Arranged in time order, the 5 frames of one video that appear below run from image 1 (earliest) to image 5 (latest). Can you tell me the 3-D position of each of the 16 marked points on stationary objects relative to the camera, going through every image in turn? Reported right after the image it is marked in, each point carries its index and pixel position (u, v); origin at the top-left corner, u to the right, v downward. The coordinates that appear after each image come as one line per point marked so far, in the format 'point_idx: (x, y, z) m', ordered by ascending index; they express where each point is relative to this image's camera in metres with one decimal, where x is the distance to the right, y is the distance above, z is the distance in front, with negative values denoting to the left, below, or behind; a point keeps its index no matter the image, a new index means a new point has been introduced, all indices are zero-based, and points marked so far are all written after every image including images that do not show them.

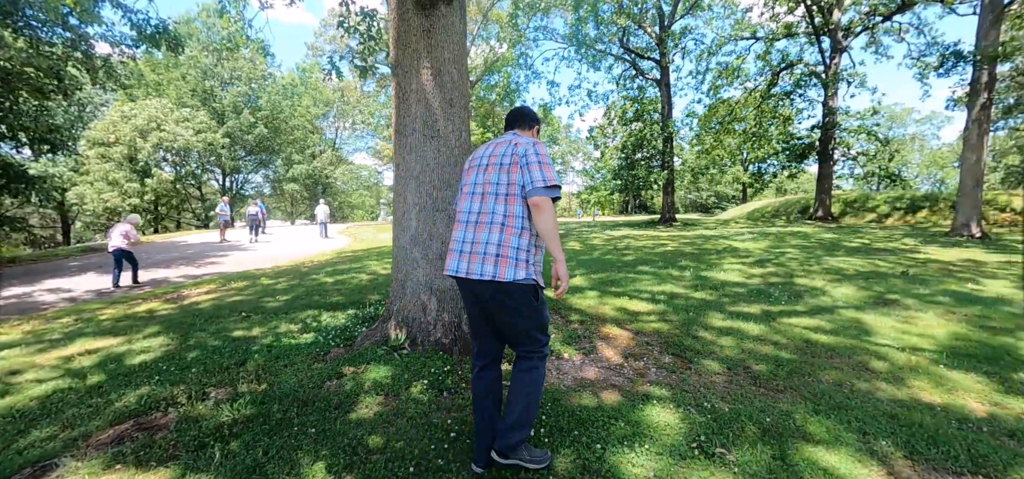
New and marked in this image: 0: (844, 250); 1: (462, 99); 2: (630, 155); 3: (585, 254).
0: (+7.4, -0.2, +10.0) m
1: (-0.4, +1.1, +3.4) m
2: (+5.3, +3.8, +19.7) m
3: (+1.4, -0.3, +8.7) m
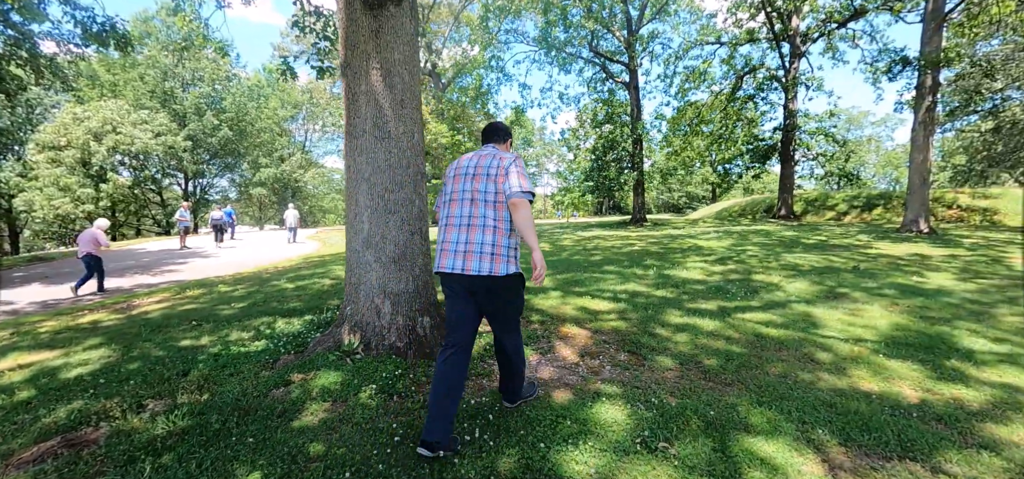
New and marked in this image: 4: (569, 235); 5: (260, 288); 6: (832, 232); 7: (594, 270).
0: (+6.7, -0.2, +10.3) m
1: (-0.7, +1.1, +3.4) m
2: (+4.0, +3.7, +20.0) m
3: (+0.8, -0.3, +8.8) m
4: (+1.7, +0.1, +13.5) m
5: (-3.7, -0.7, +6.5) m
6: (+10.0, +0.3, +14.1) m
7: (+1.3, -0.5, +7.1) m
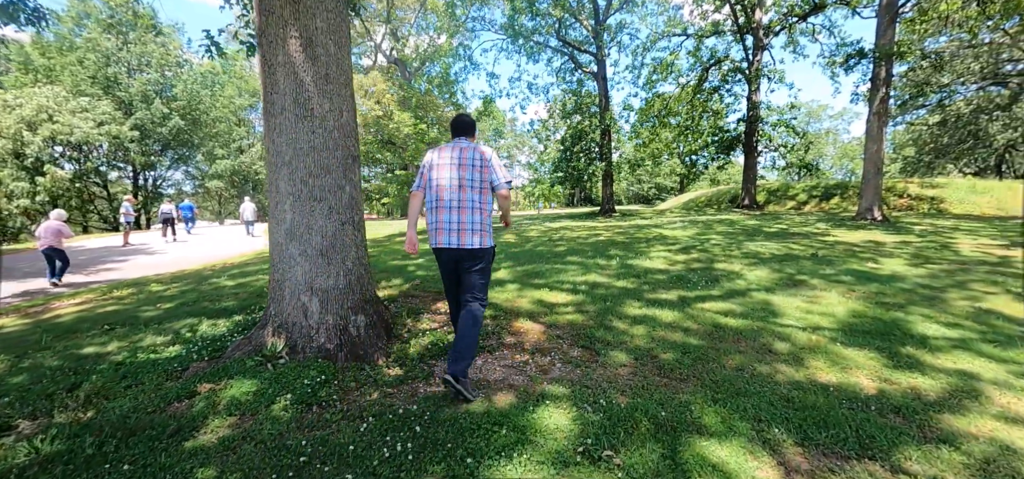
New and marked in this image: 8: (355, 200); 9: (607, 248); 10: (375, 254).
0: (+5.9, +0.1, +10.5) m
1: (-1.2, +1.1, +3.0) m
2: (+2.6, +4.1, +19.8) m
3: (+0.1, -0.1, +8.5) m
4: (+0.7, +0.4, +13.3) m
5: (-4.3, -0.6, +6.0) m
6: (+9.0, +0.6, +14.4) m
7: (+0.7, -0.3, +6.9) m
8: (-1.1, +0.3, +3.2) m
9: (+1.7, -0.1, +8.2) m
10: (-2.5, -0.3, +8.1) m
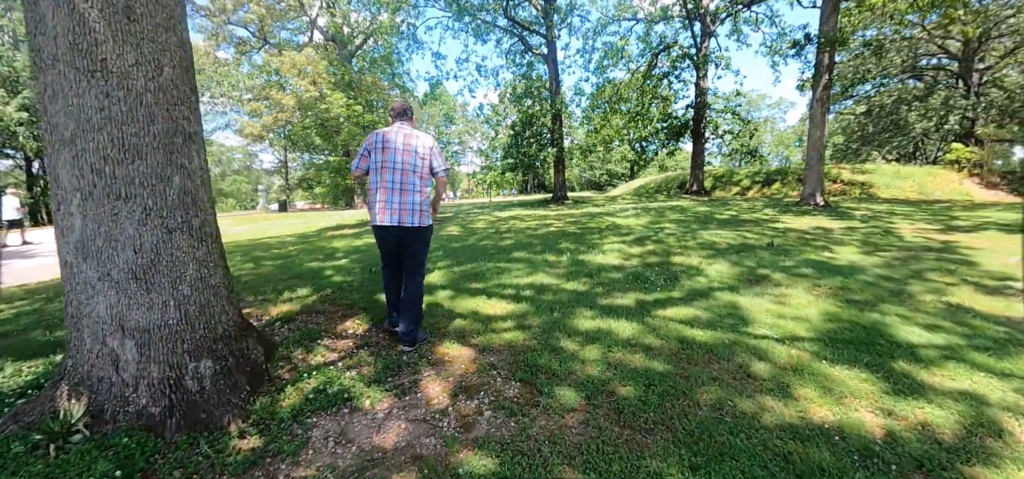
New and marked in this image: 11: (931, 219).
0: (+4.7, +0.4, +10.2) m
1: (-1.6, +1.0, +2.0) m
2: (+0.3, +4.6, +19.0) m
3: (-0.9, 0.0, +7.7) m
4: (-0.8, +0.6, +12.5) m
5: (-5.0, -0.7, +4.8) m
6: (+7.3, +1.1, +14.4) m
7: (-0.2, -0.2, +6.1) m
8: (-1.6, +0.2, +2.2) m
9: (+0.8, 0.0, +7.5) m
10: (-3.5, -0.2, +7.0) m
11: (+10.9, +0.5, +11.6) m
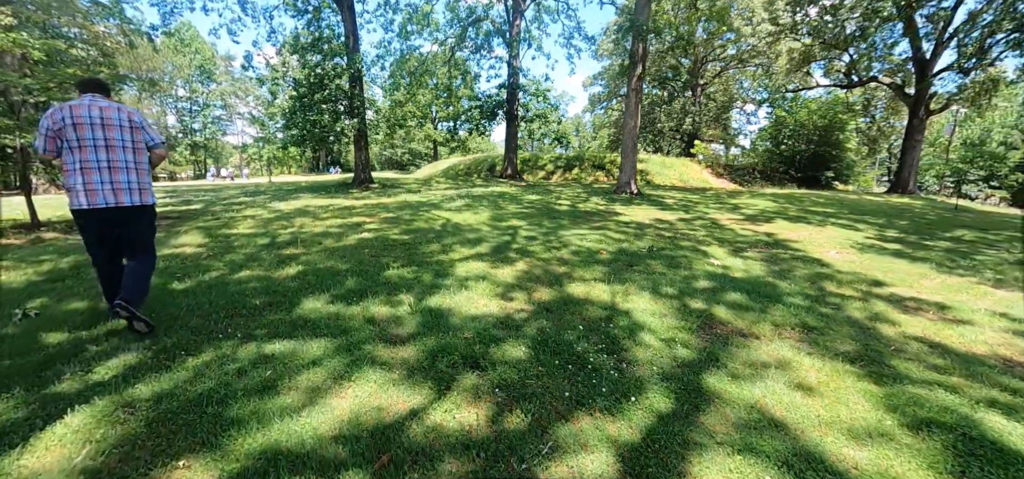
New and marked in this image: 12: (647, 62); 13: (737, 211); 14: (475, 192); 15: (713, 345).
0: (+1.0, +0.4, +8.8) m
1: (-1.2, +0.5, -1.3) m
2: (-6.8, +4.8, +14.7) m
3: (-3.0, -0.3, +4.1) m
4: (-4.9, +0.5, +8.5) m
5: (-5.4, -1.2, -0.2) m
6: (+1.6, +1.4, +13.6) m
7: (-1.6, -0.5, +3.0) m
8: (-1.3, -0.3, -1.1) m
9: (-1.4, -0.2, +4.7) m
10: (-5.0, -0.6, +2.4) m
11: (+6.0, +0.9, +12.7) m
12: (+4.1, +5.5, +13.7) m
13: (+5.9, +0.7, +11.5) m
14: (-1.1, +1.4, +13.3) m
15: (+1.4, -0.7, +3.0) m
